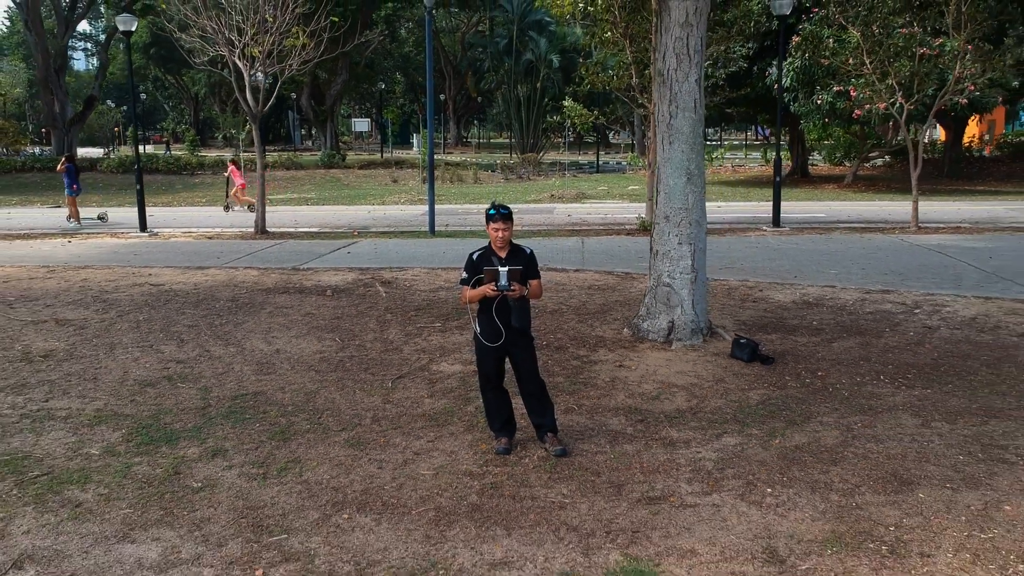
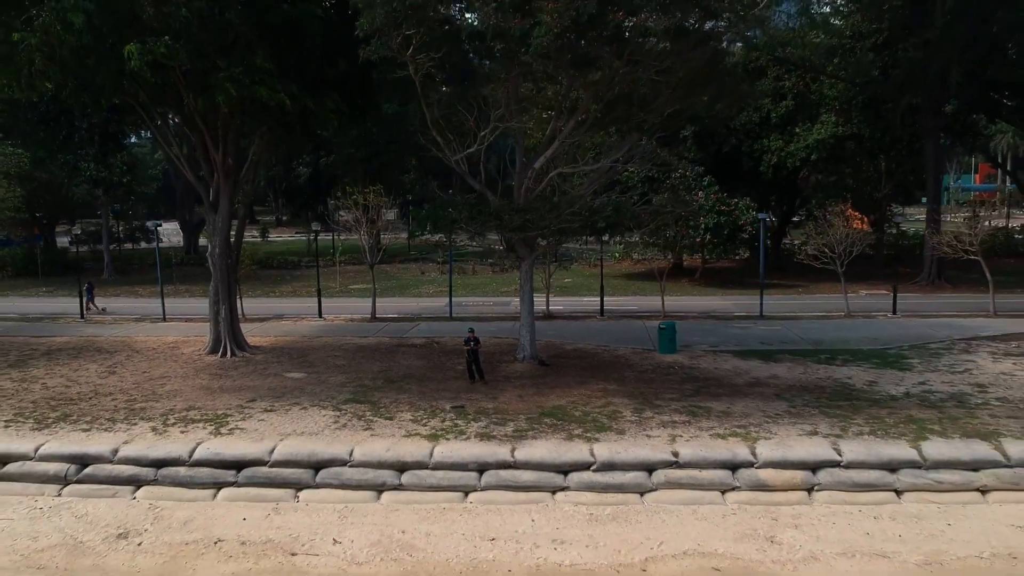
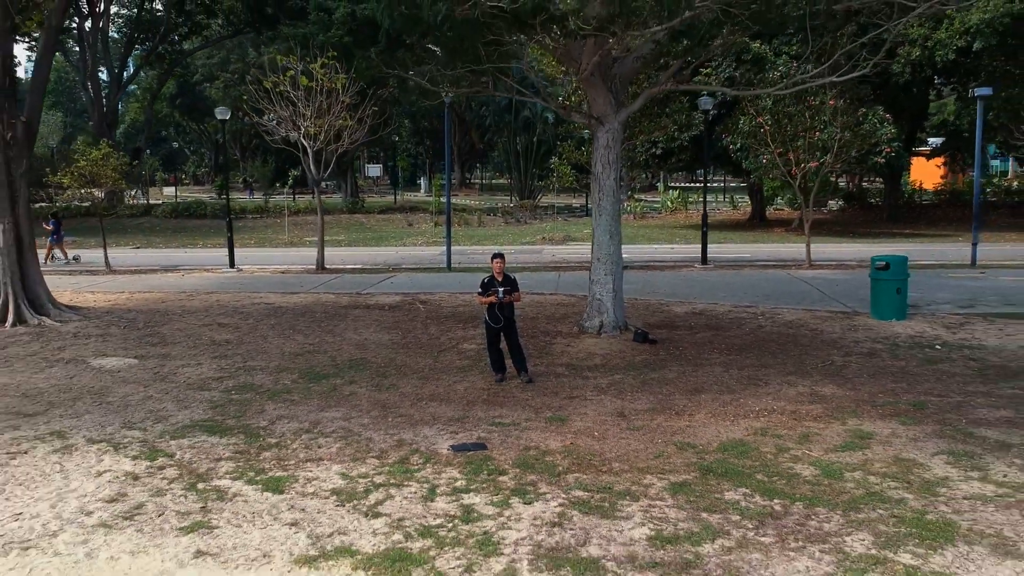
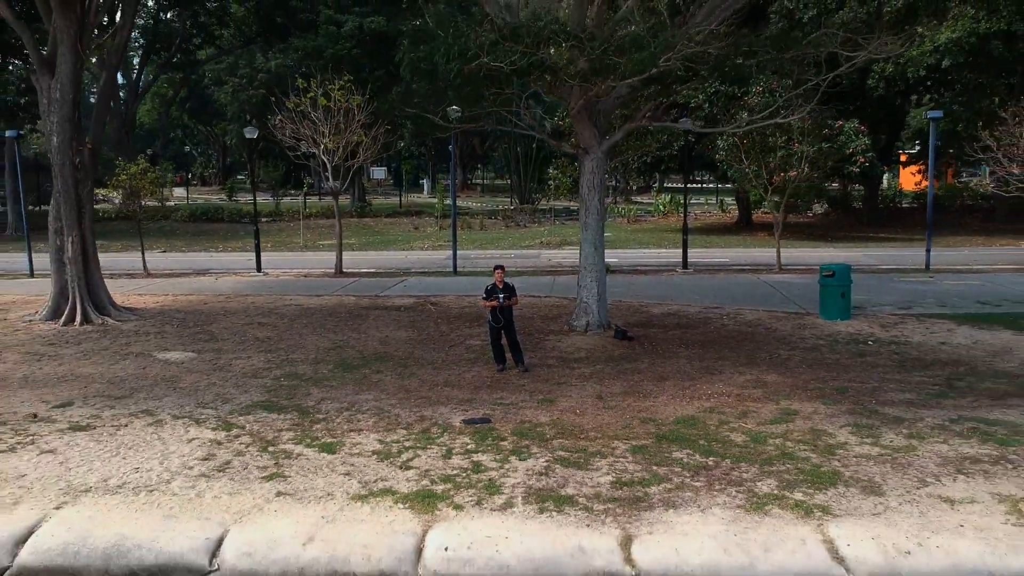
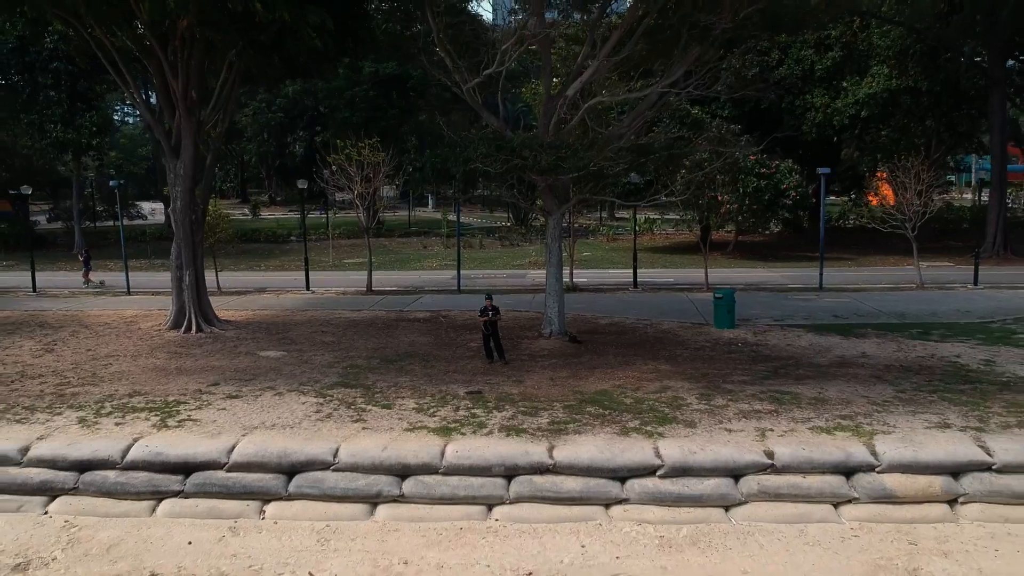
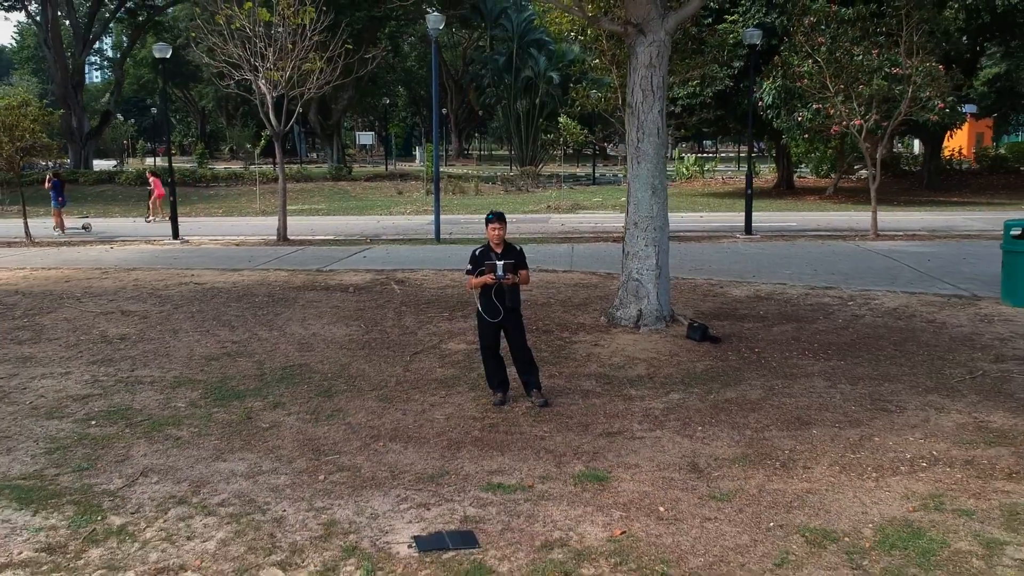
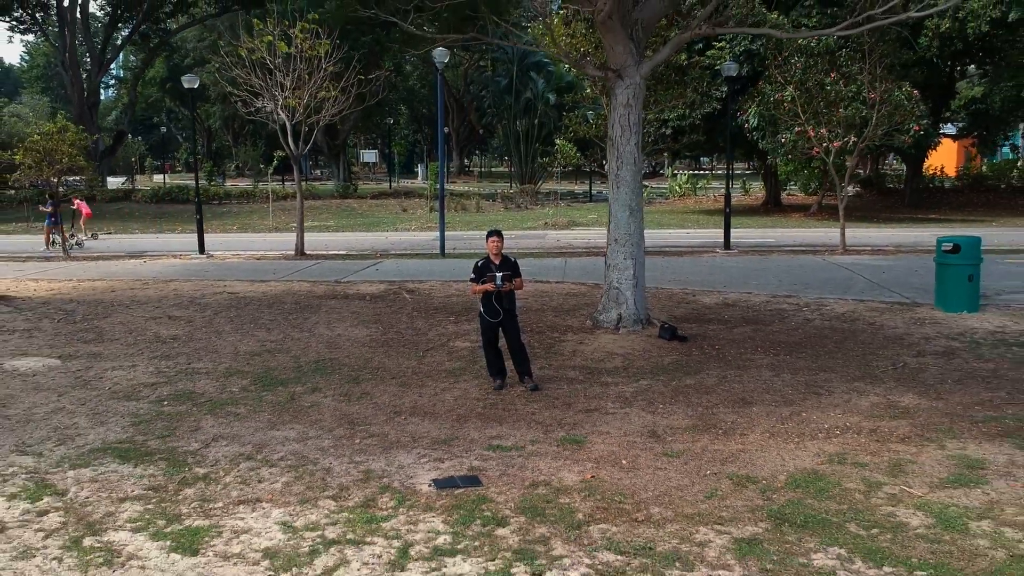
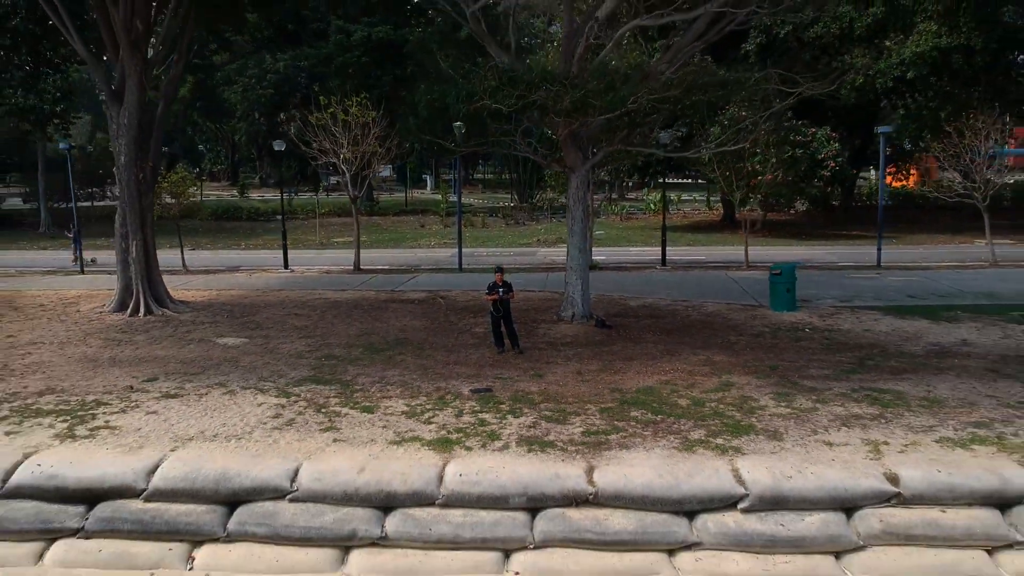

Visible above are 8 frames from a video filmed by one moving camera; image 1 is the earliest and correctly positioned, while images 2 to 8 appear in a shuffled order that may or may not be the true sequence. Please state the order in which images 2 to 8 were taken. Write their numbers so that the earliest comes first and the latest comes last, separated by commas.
6, 7, 3, 4, 8, 5, 2
